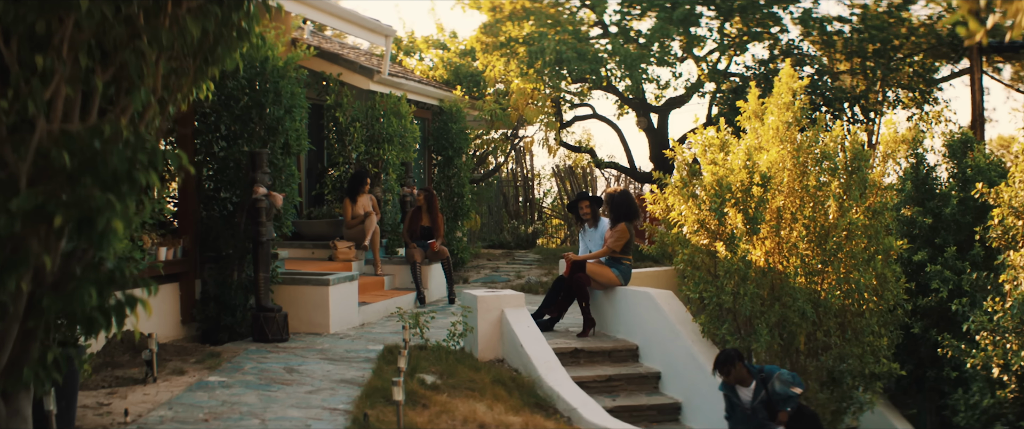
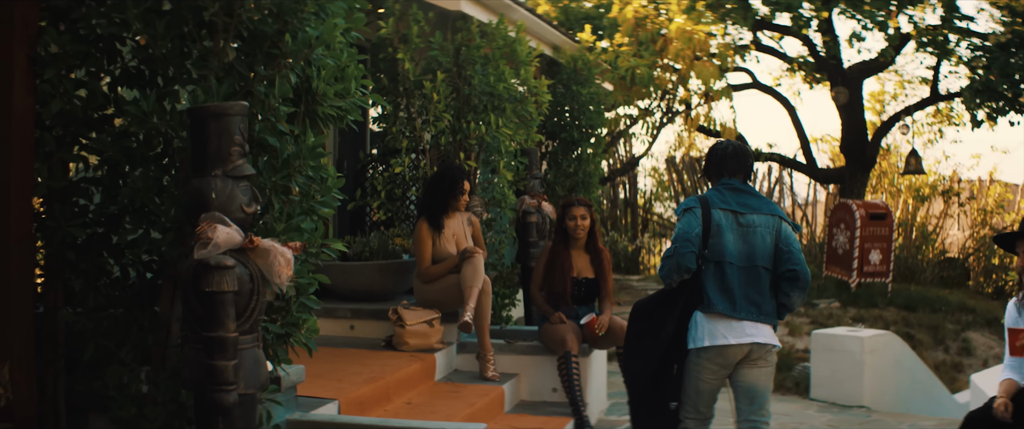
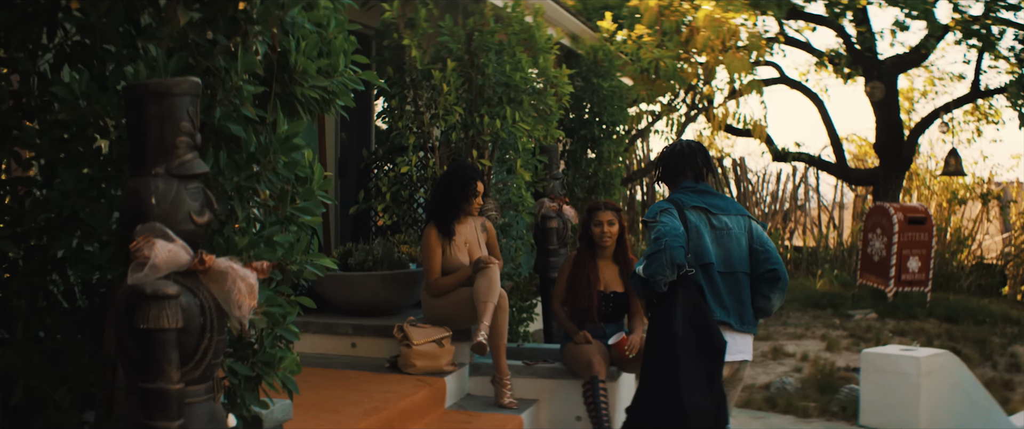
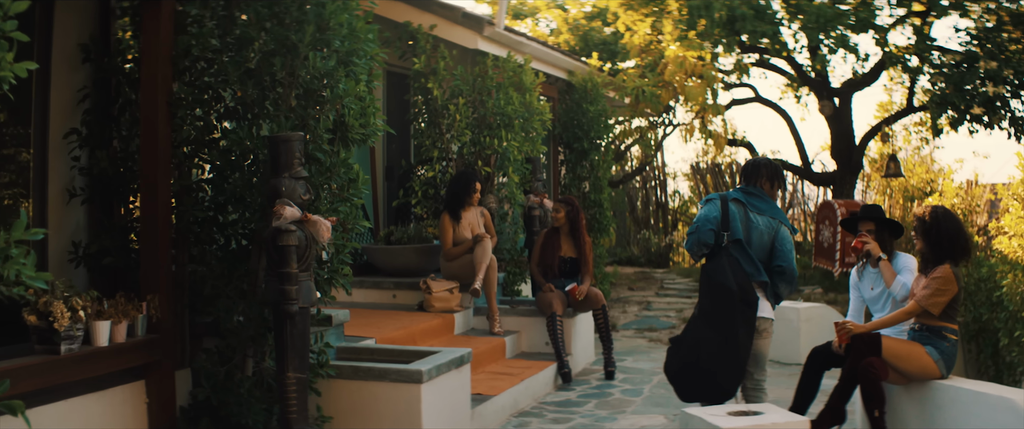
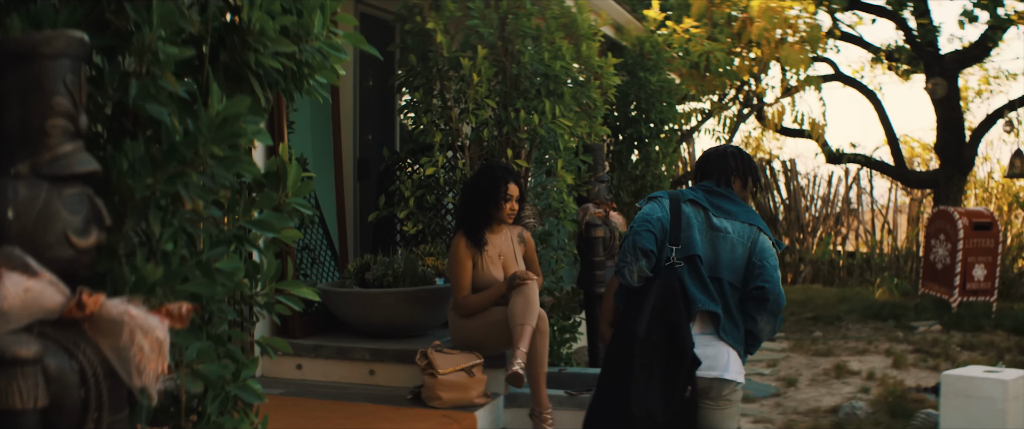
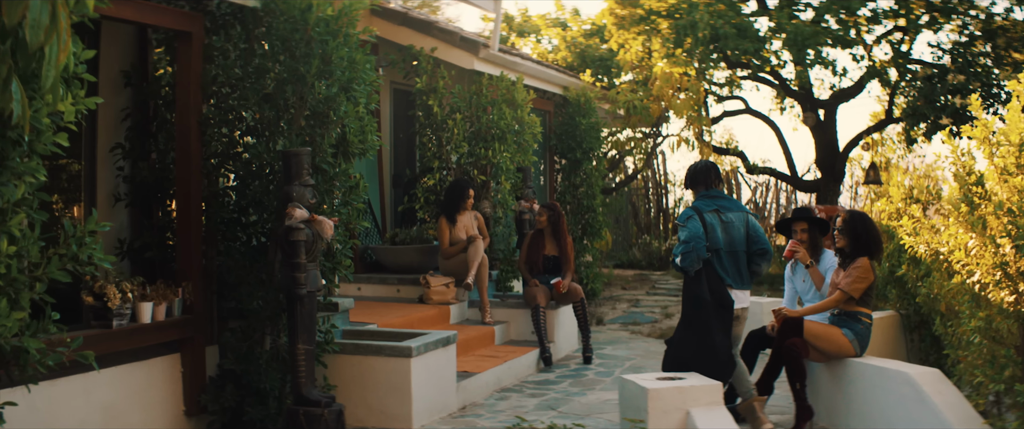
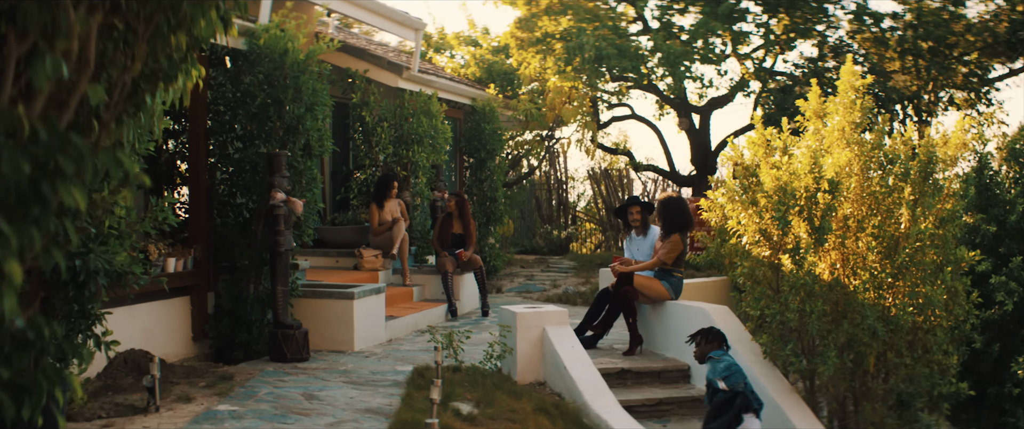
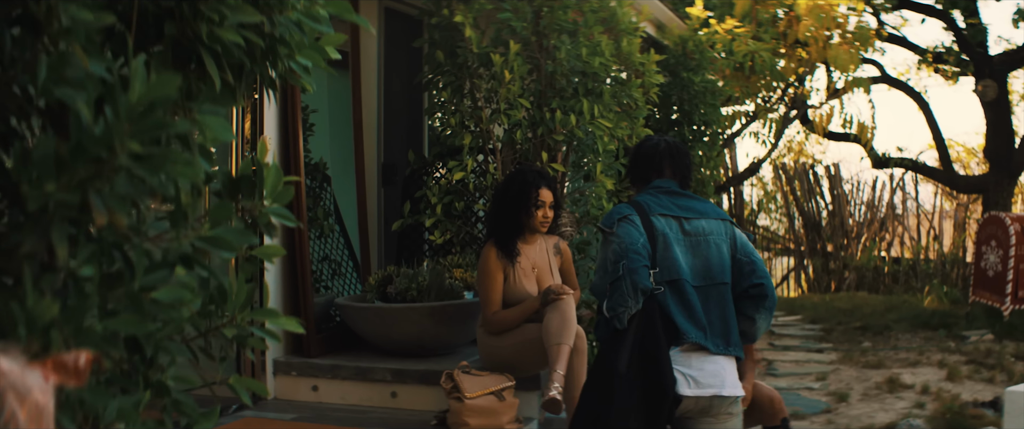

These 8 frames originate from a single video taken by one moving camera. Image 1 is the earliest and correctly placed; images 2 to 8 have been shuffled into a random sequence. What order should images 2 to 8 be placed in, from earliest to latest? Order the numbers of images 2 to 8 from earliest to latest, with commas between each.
7, 6, 4, 2, 3, 5, 8
